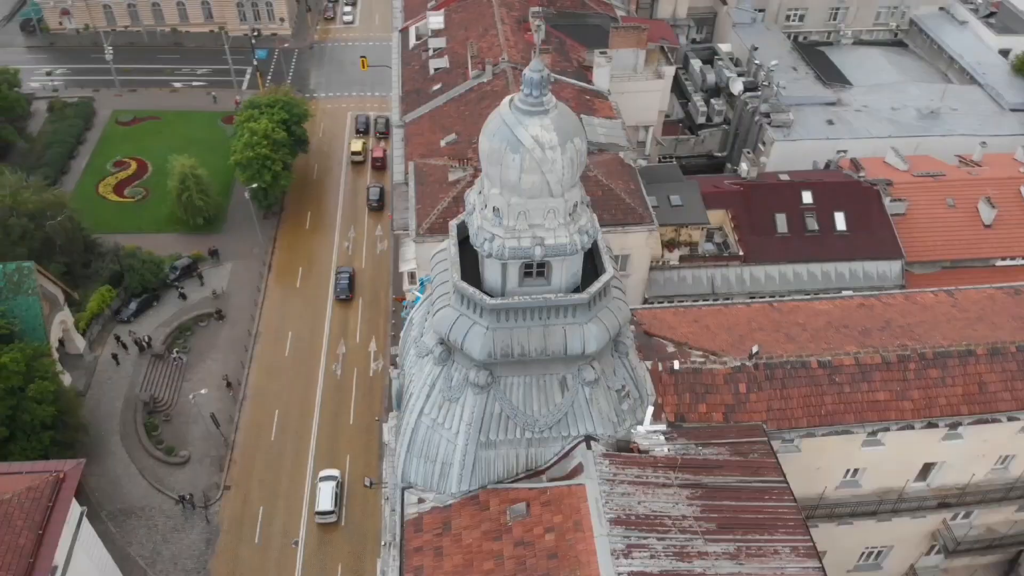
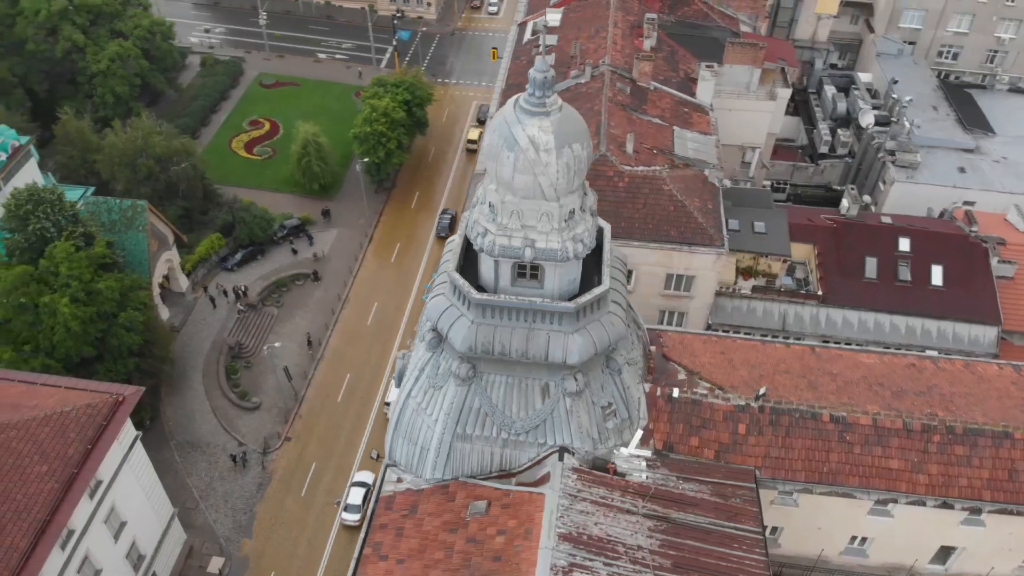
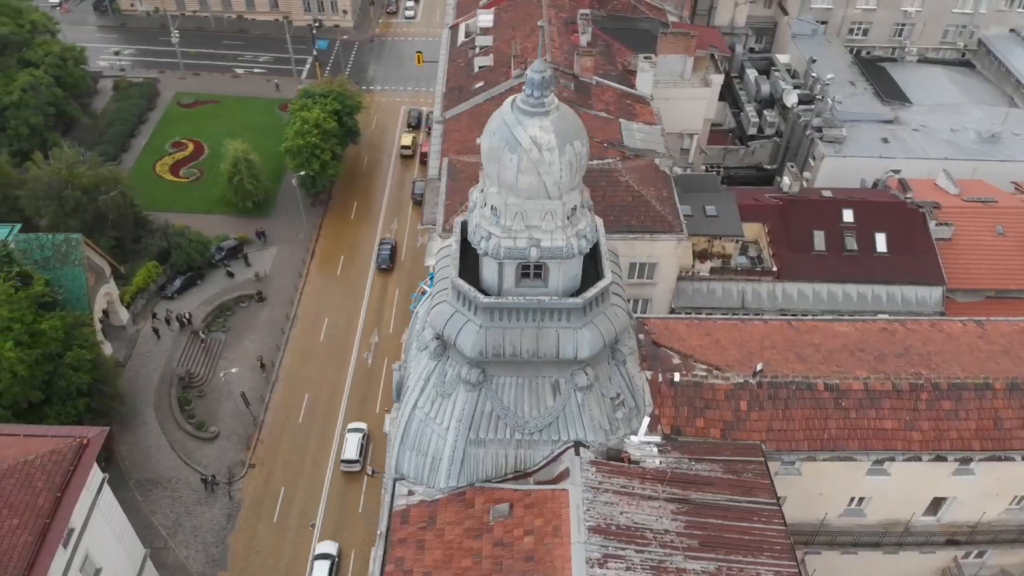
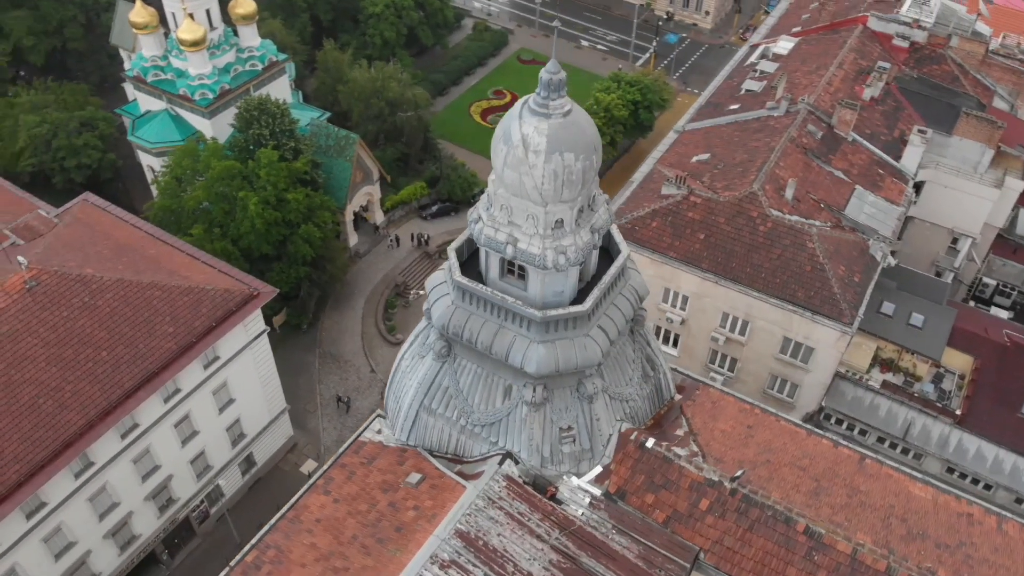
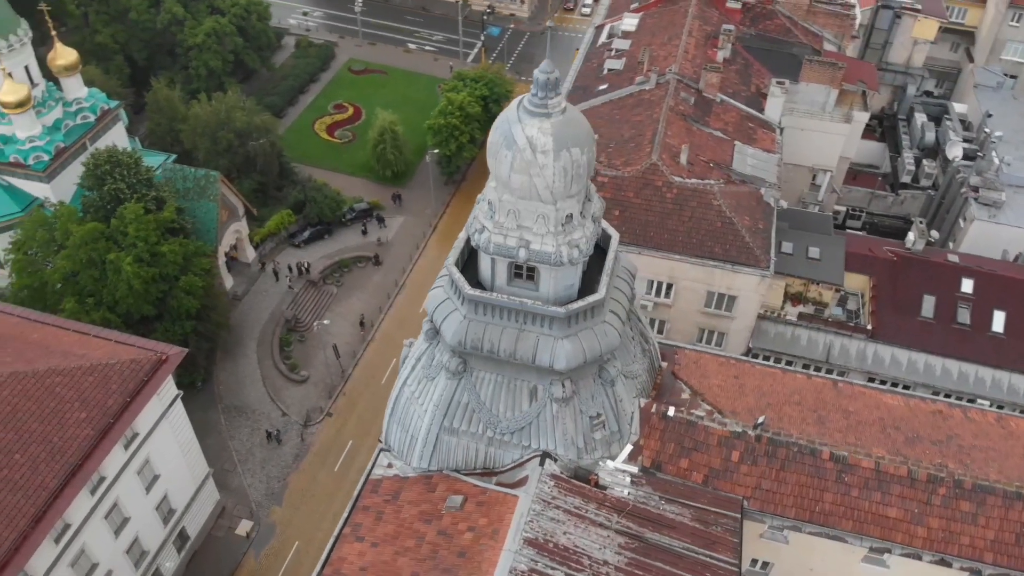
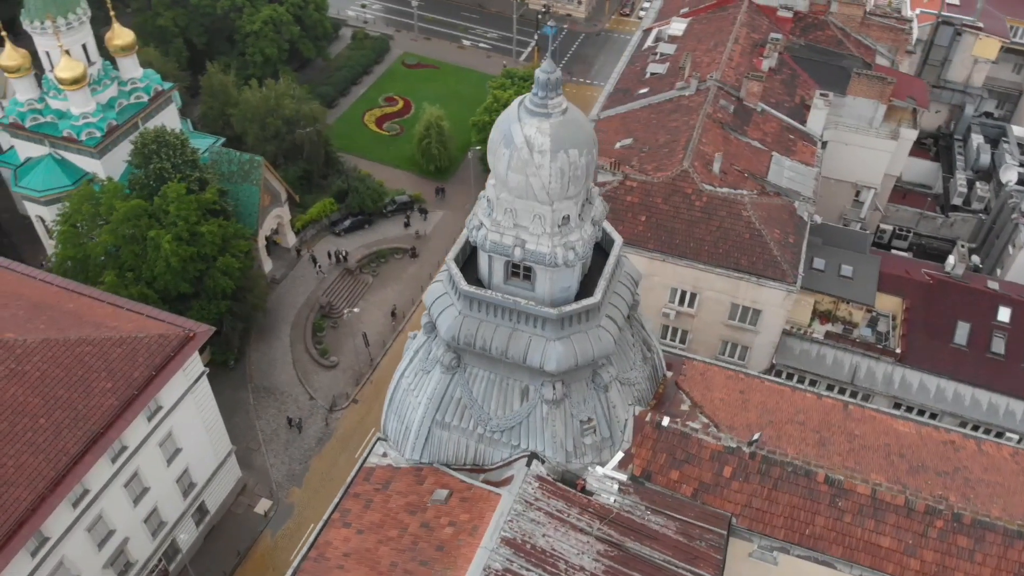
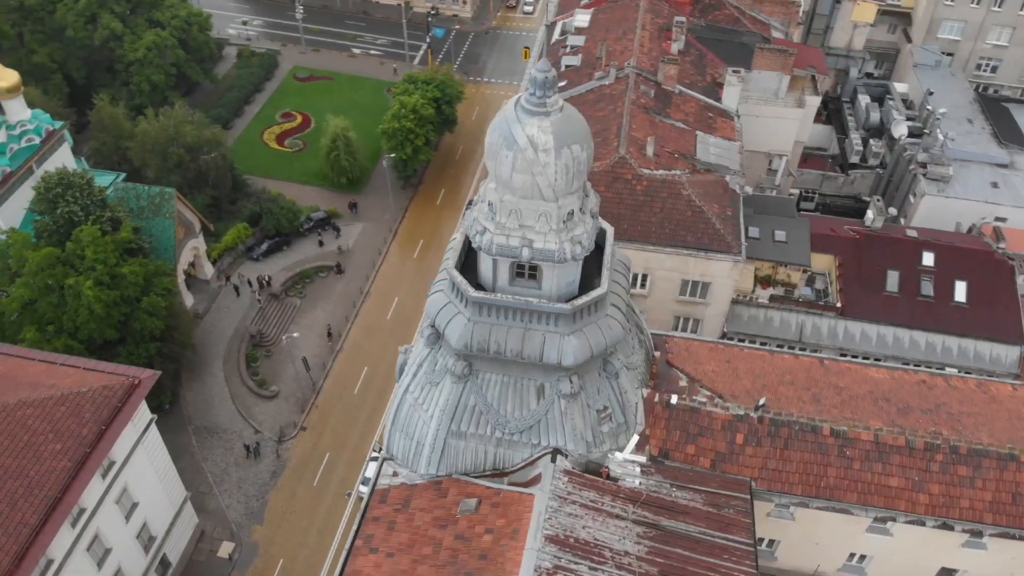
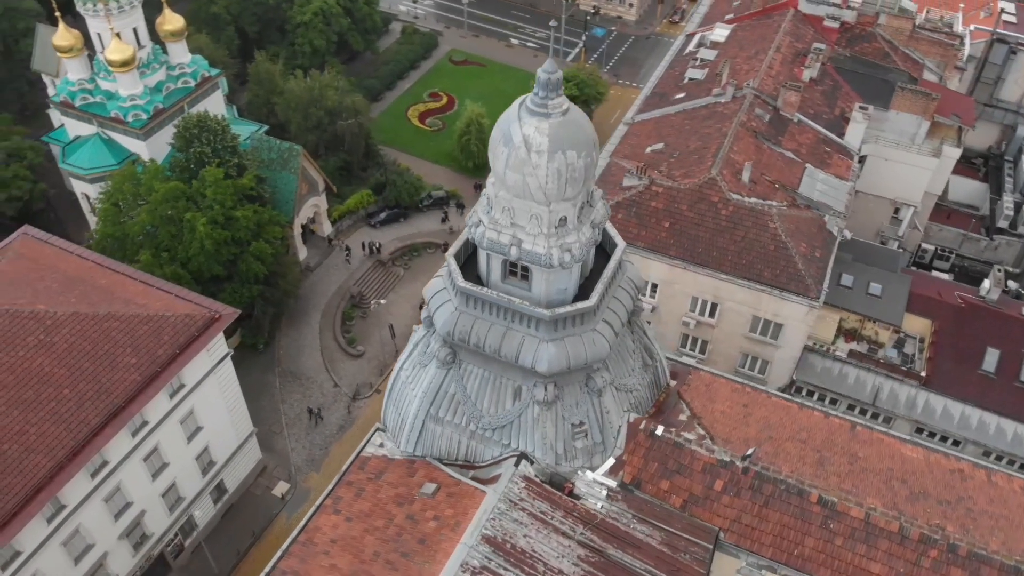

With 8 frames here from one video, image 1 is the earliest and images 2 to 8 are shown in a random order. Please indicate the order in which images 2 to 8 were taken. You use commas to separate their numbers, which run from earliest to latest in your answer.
3, 2, 7, 5, 6, 8, 4
